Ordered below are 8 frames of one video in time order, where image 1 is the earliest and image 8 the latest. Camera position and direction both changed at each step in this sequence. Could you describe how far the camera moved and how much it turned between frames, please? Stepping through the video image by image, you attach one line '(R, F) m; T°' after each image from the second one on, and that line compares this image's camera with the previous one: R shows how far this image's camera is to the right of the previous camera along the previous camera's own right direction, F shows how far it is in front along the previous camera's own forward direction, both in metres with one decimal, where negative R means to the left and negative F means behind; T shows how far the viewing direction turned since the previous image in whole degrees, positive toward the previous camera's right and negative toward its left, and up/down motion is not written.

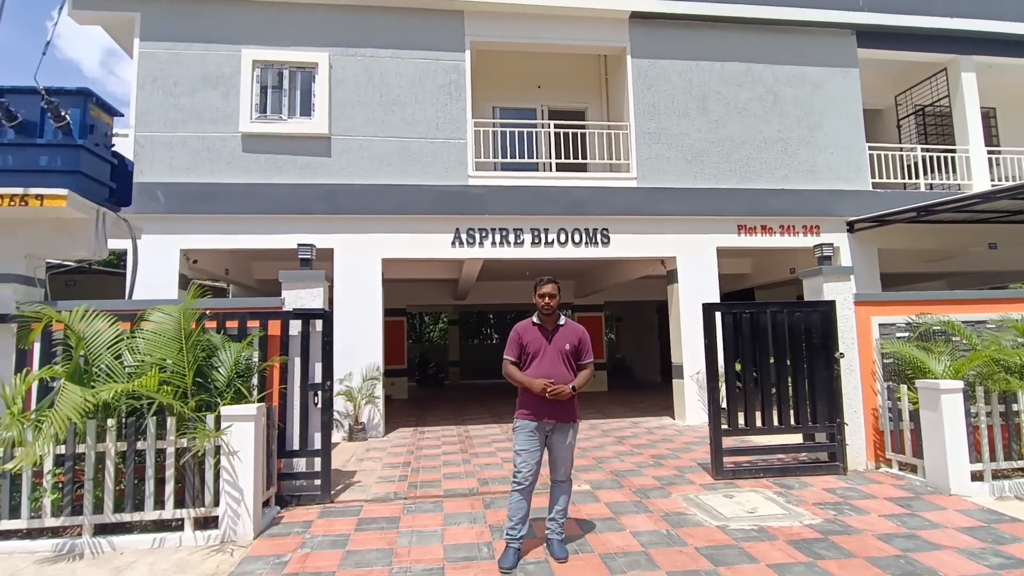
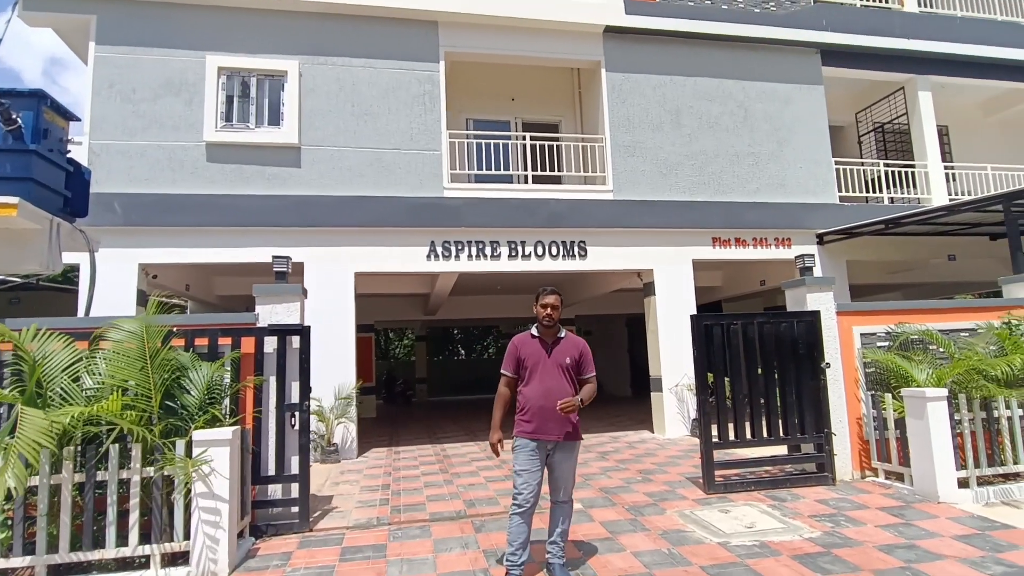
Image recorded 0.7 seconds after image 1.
(-0.2, +0.2) m; +4°
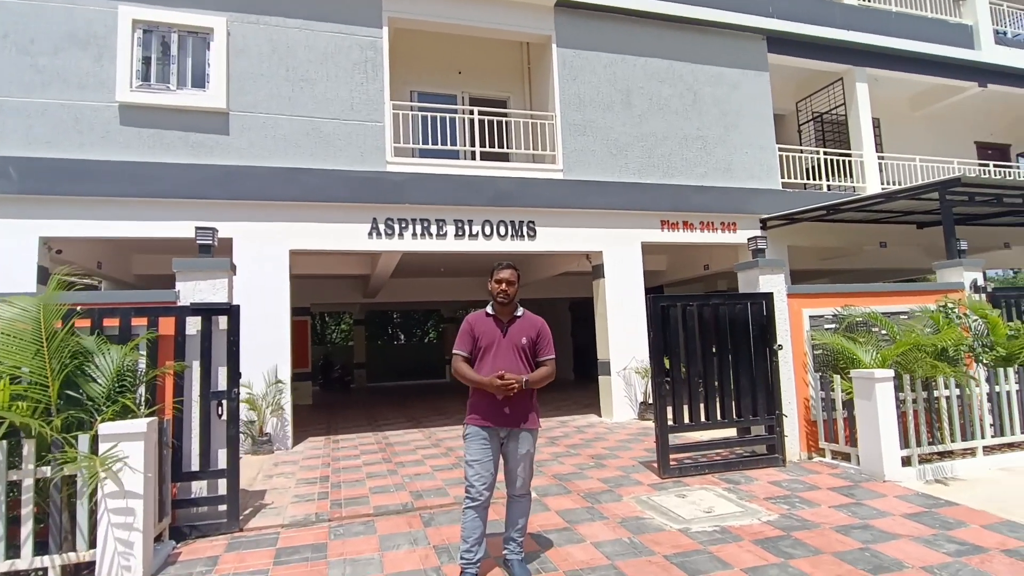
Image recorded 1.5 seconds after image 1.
(-0.1, +0.3) m; +6°
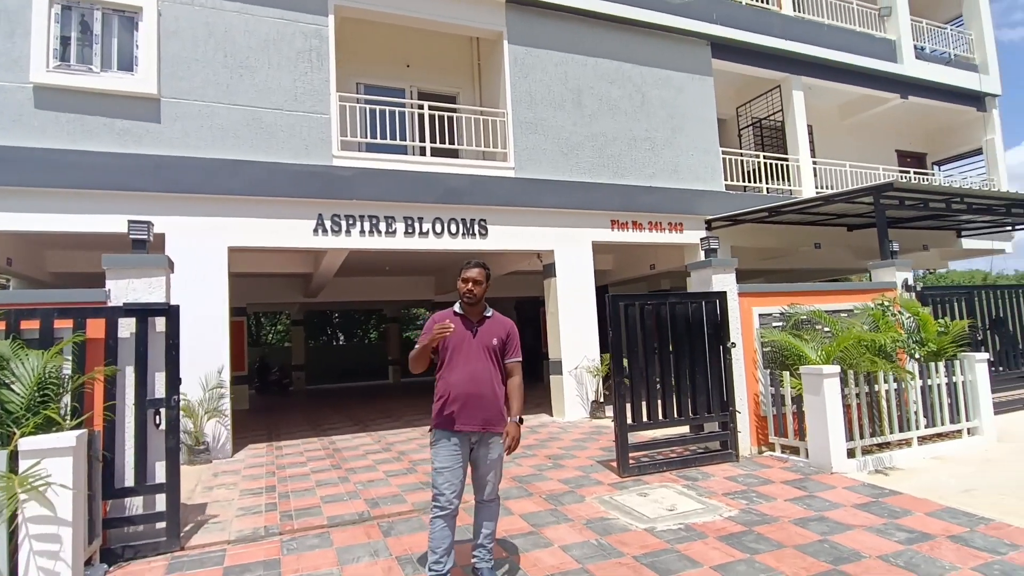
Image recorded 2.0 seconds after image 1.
(-0.2, +0.1) m; +6°
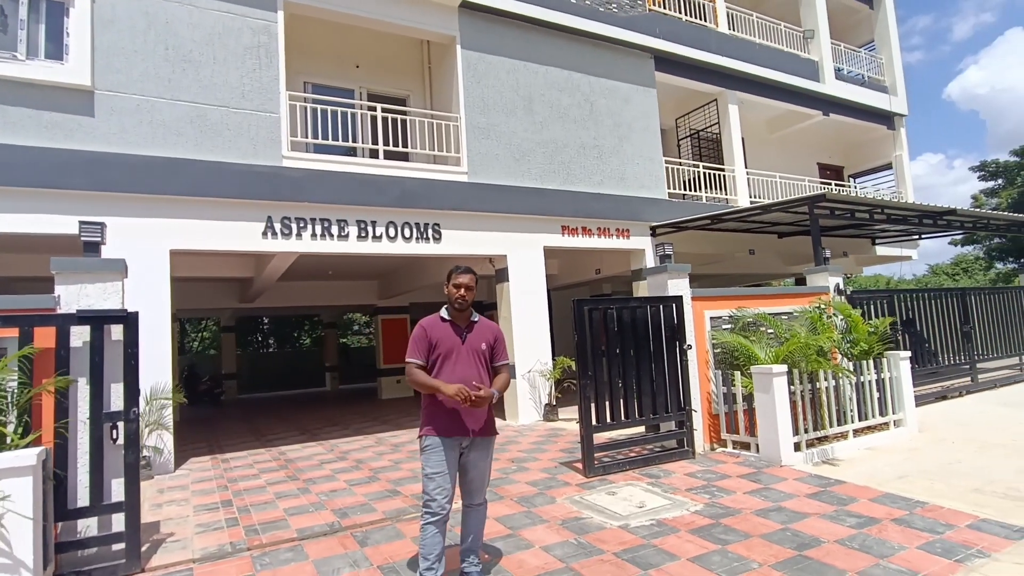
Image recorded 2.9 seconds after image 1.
(-0.3, 0.0) m; +7°
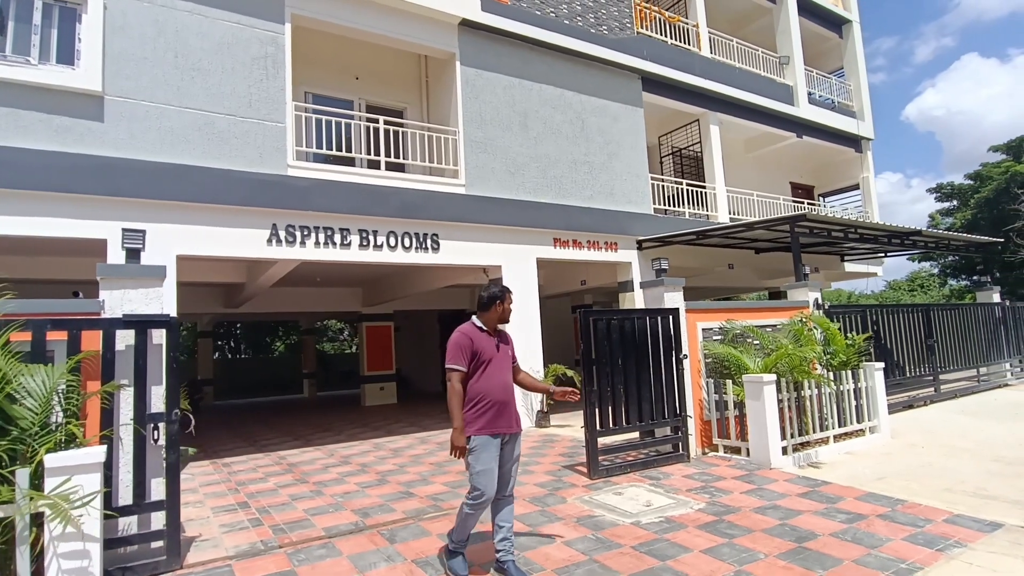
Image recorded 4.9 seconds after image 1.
(-0.4, -0.3) m; +3°
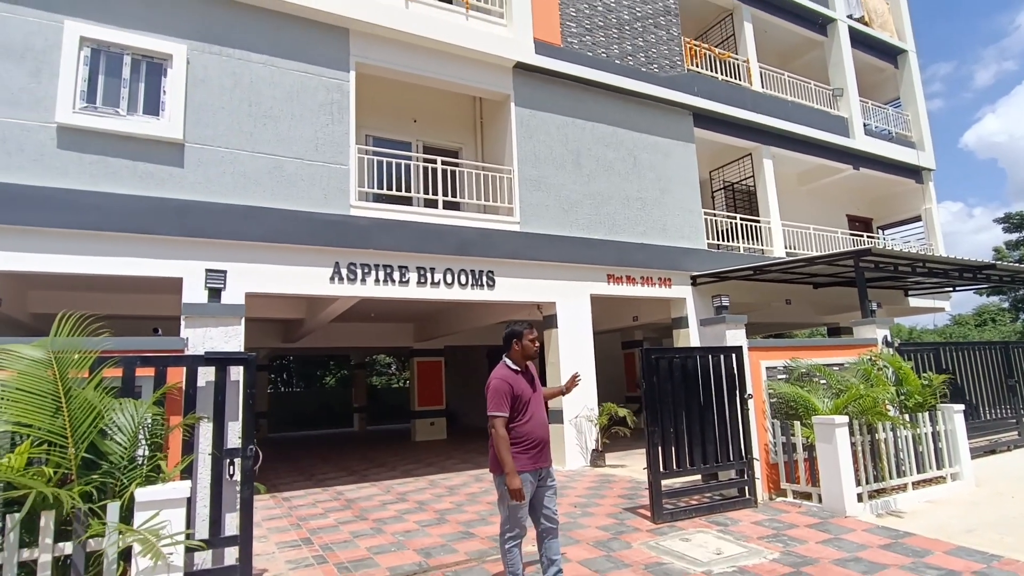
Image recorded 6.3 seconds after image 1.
(-0.2, 0.0) m; -4°
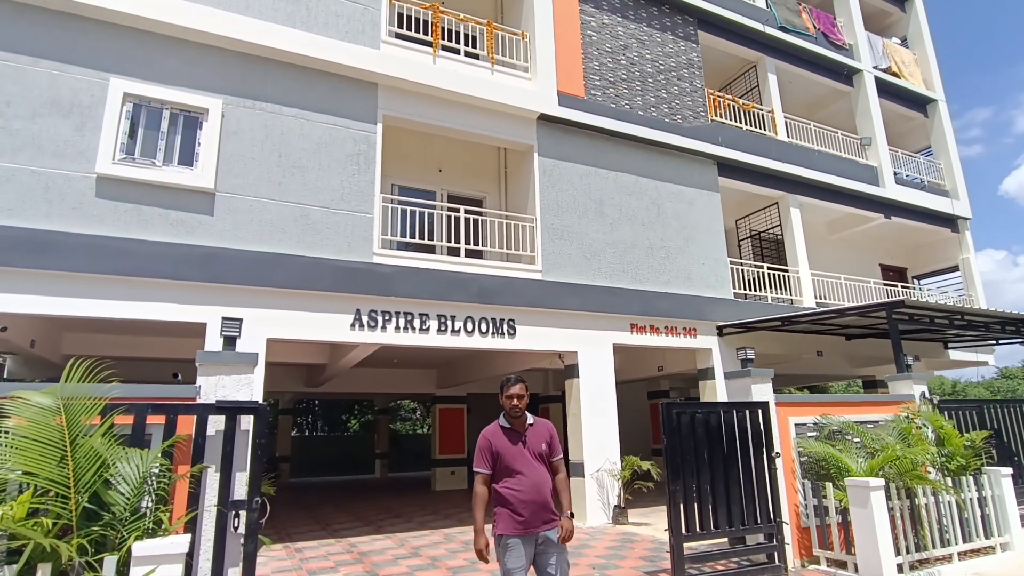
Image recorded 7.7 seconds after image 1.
(+0.1, +0.1) m; -3°
